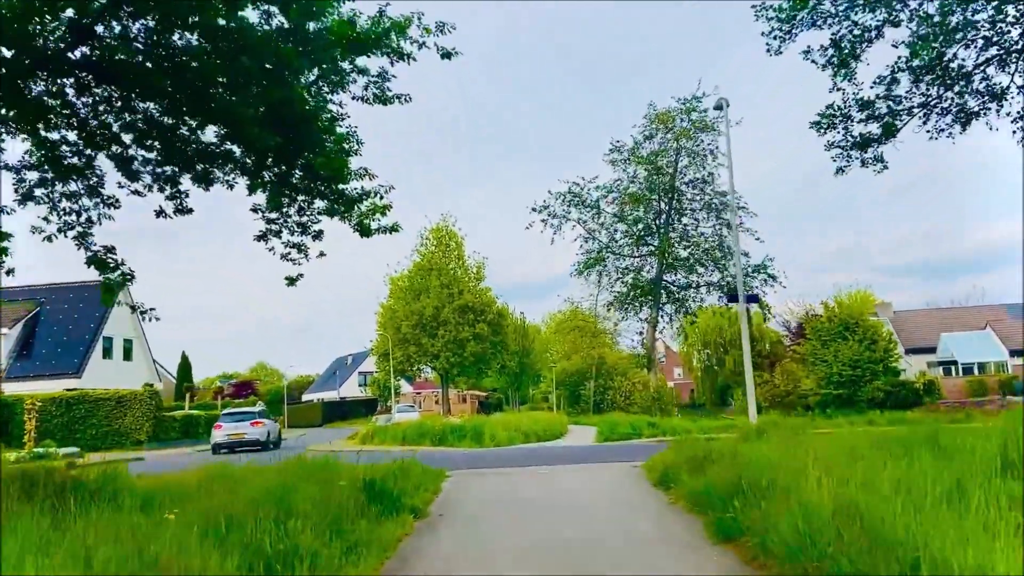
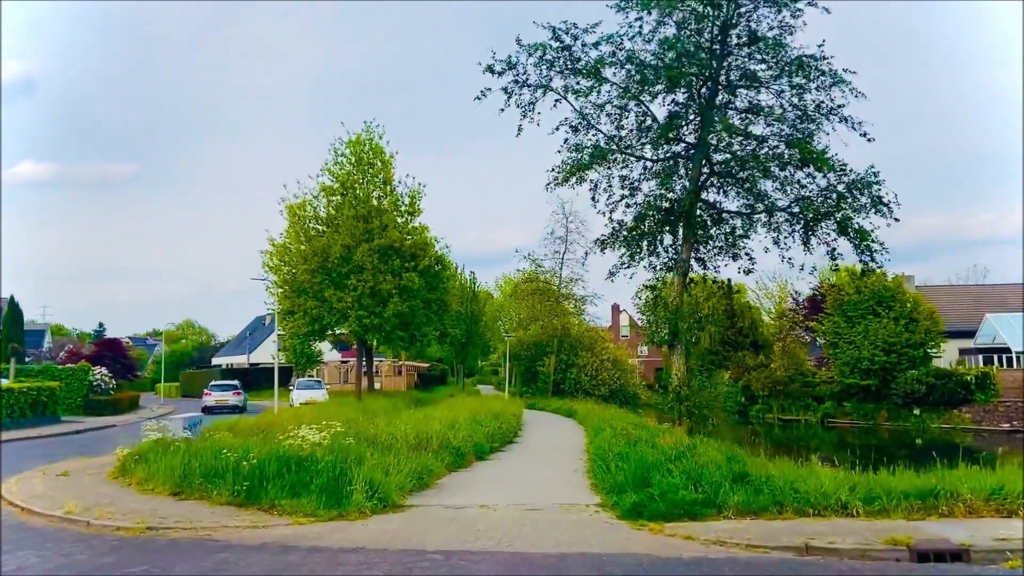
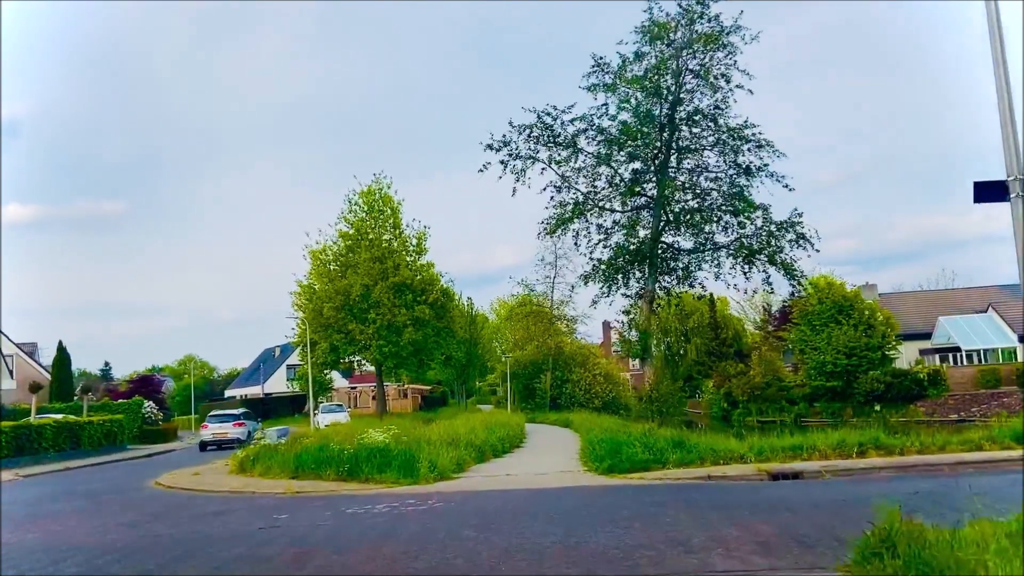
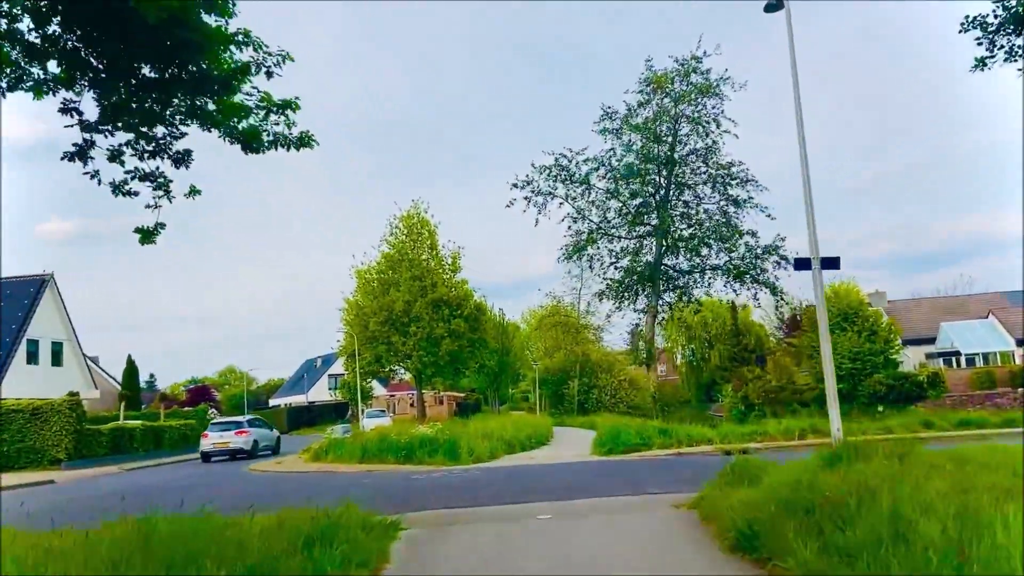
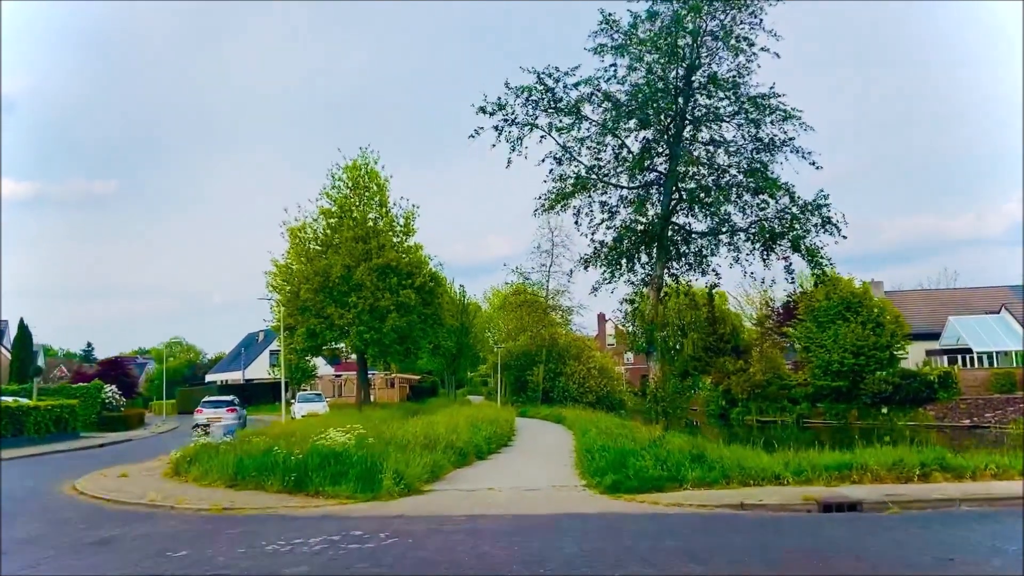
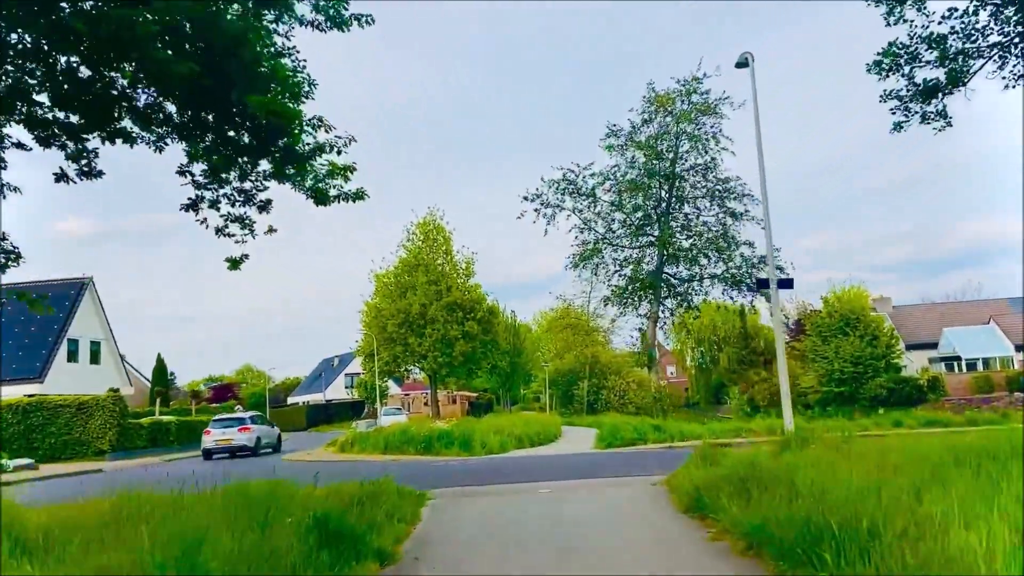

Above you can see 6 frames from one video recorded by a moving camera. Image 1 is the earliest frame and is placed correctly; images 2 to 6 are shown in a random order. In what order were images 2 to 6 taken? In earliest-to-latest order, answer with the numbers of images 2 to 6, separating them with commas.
6, 4, 3, 5, 2
